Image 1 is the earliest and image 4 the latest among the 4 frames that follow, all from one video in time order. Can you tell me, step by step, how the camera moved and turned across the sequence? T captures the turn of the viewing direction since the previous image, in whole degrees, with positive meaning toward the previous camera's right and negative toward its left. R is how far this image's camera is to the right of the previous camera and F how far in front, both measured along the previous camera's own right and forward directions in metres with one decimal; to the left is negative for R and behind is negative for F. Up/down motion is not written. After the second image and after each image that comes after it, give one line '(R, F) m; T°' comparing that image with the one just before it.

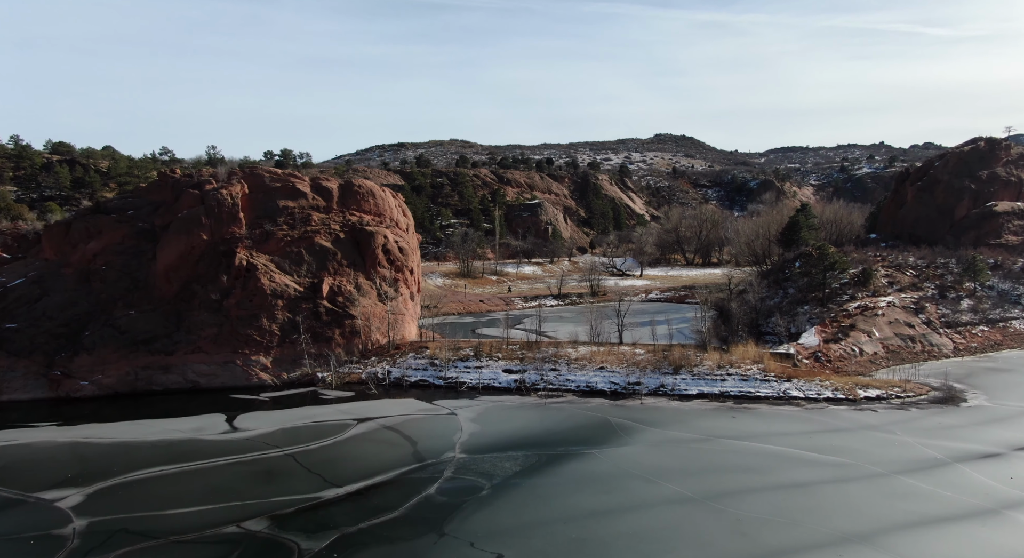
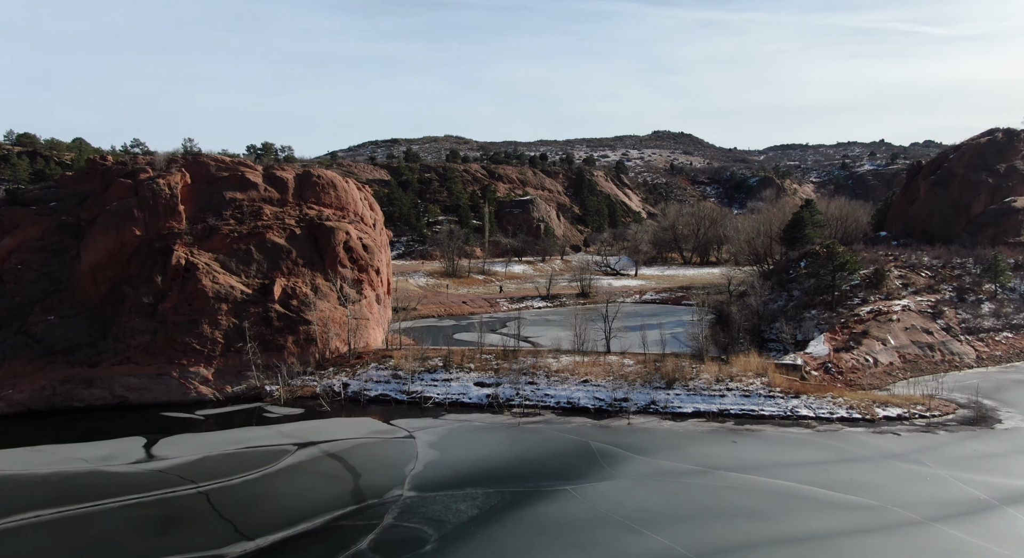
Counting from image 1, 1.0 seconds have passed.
(+0.9, +3.8) m; 0°
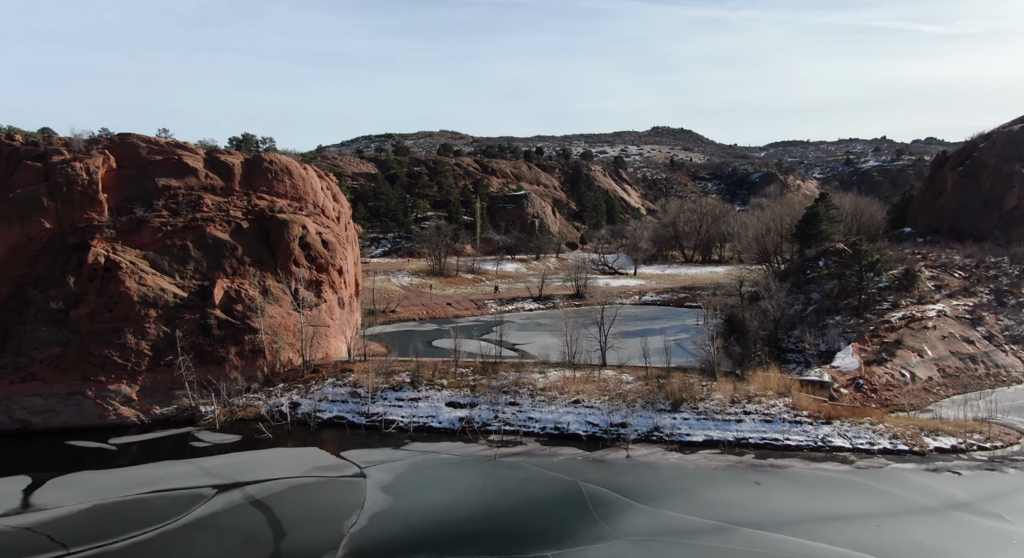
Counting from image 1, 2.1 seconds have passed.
(+0.6, +4.6) m; 0°
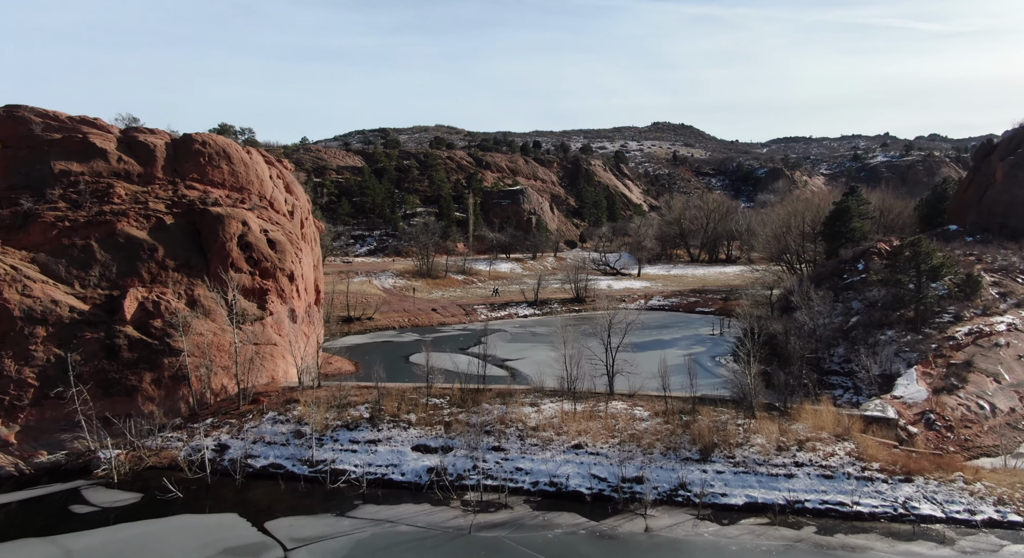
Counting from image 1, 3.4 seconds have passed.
(+0.3, +5.5) m; 0°
